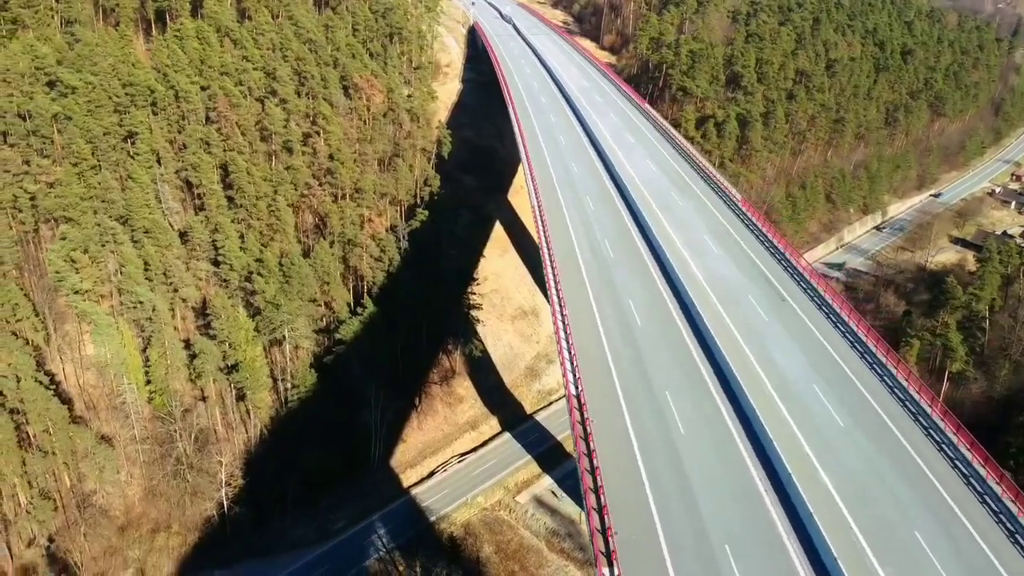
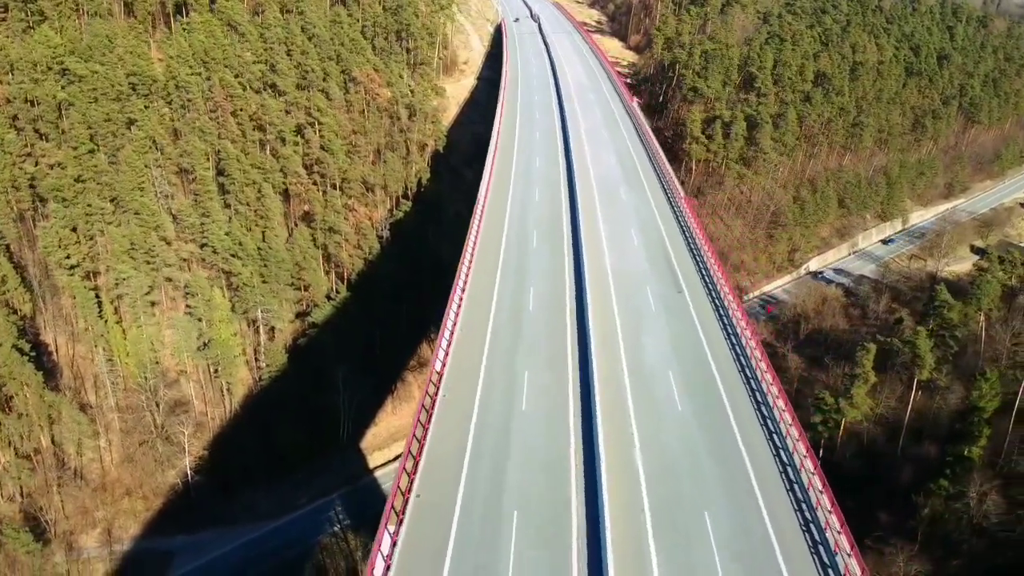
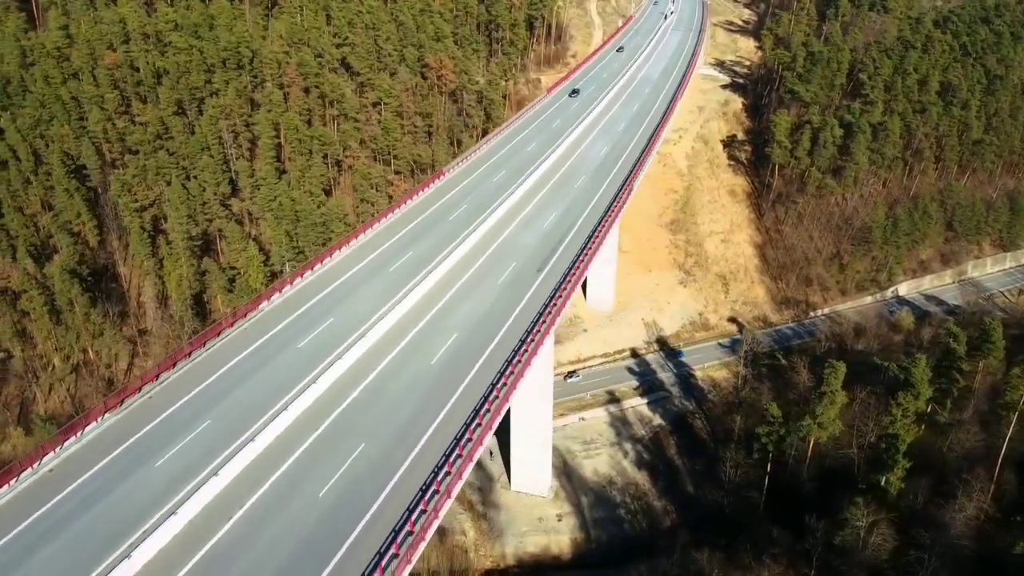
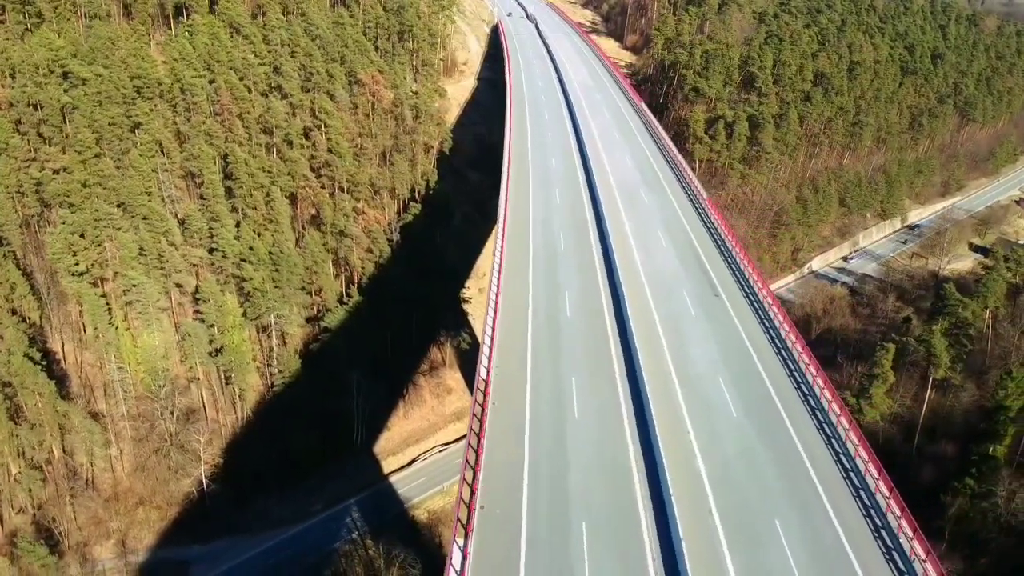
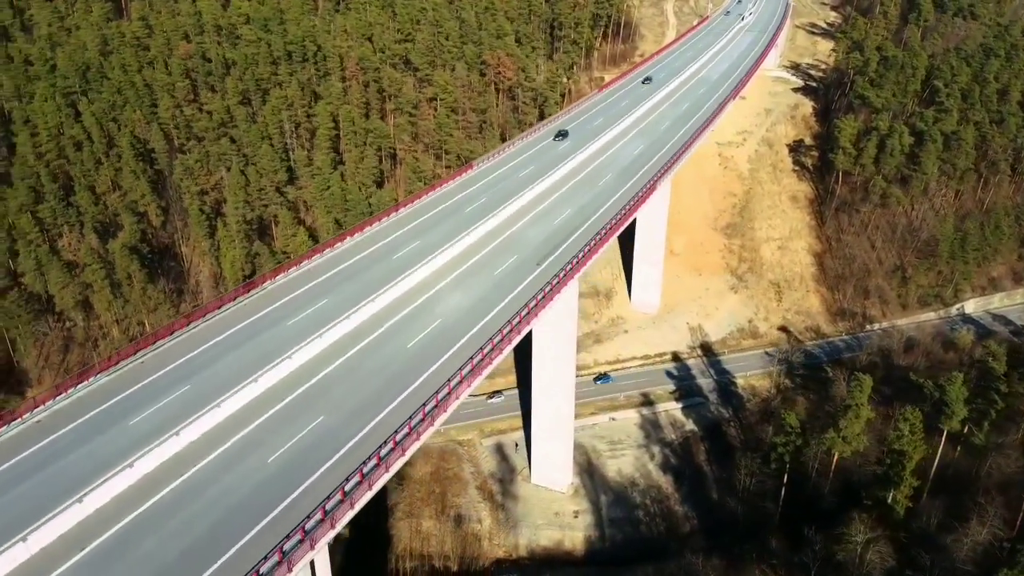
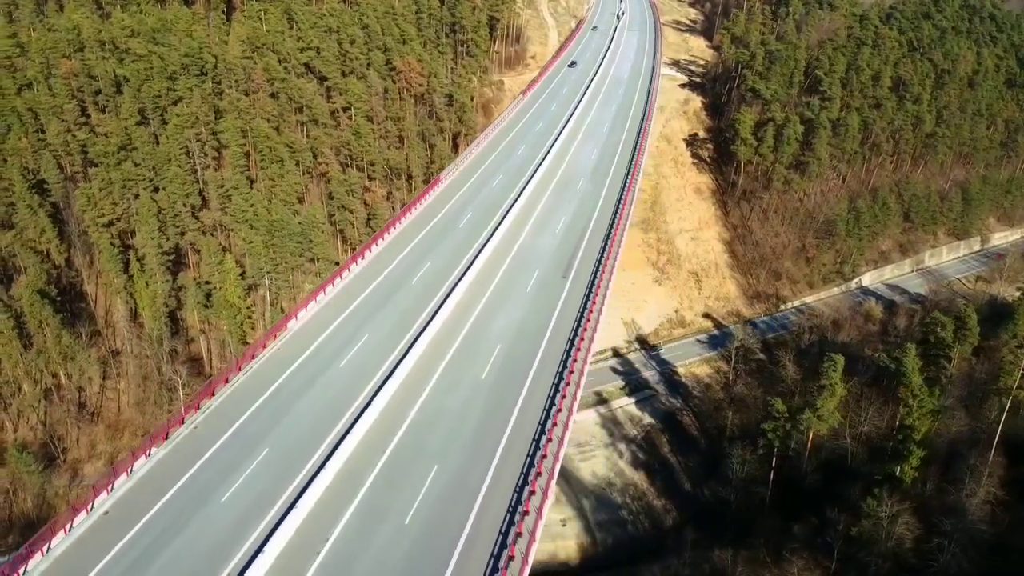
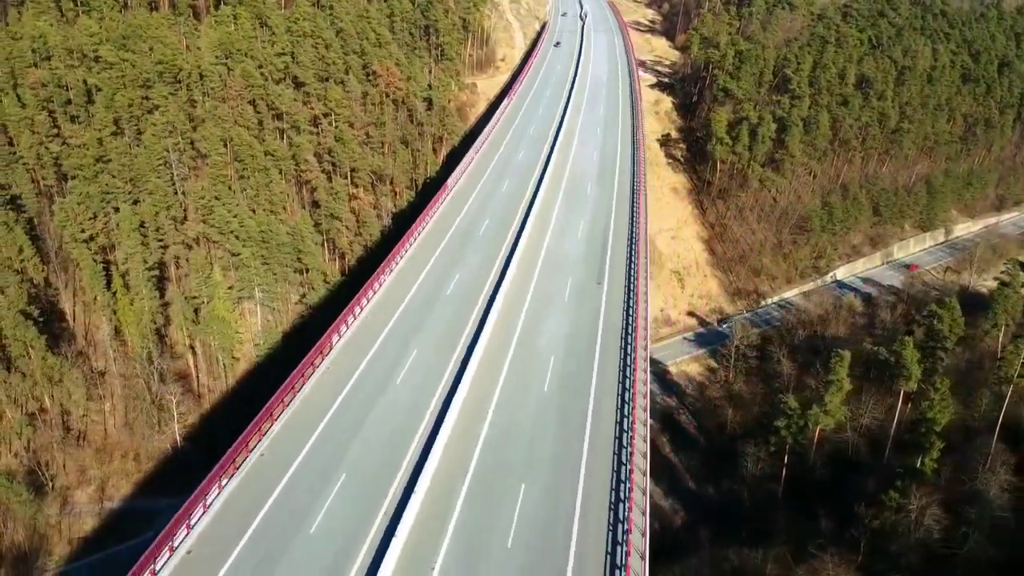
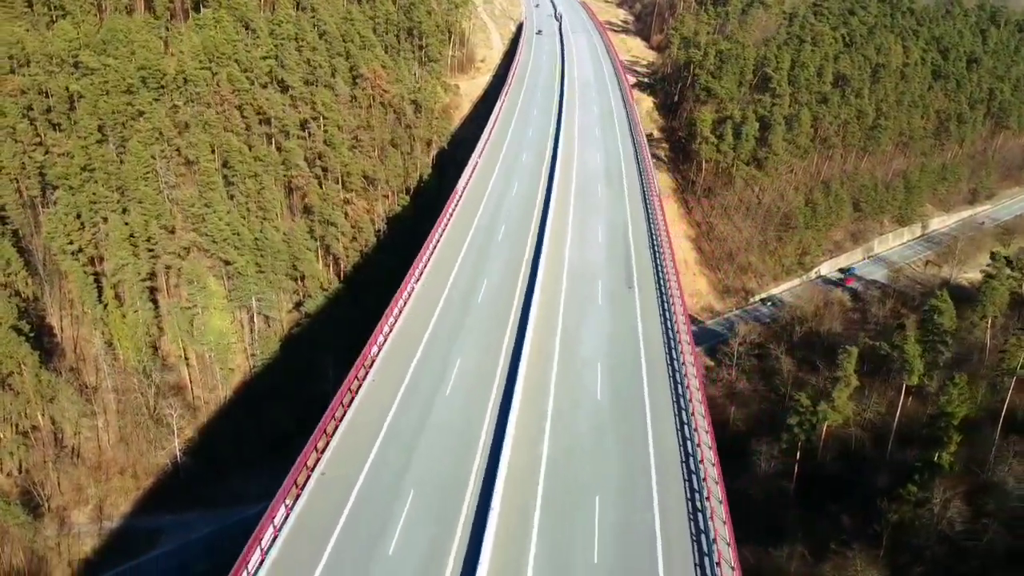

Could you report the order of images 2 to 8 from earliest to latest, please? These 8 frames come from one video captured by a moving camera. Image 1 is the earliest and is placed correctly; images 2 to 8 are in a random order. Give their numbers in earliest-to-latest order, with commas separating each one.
4, 2, 8, 7, 6, 3, 5
